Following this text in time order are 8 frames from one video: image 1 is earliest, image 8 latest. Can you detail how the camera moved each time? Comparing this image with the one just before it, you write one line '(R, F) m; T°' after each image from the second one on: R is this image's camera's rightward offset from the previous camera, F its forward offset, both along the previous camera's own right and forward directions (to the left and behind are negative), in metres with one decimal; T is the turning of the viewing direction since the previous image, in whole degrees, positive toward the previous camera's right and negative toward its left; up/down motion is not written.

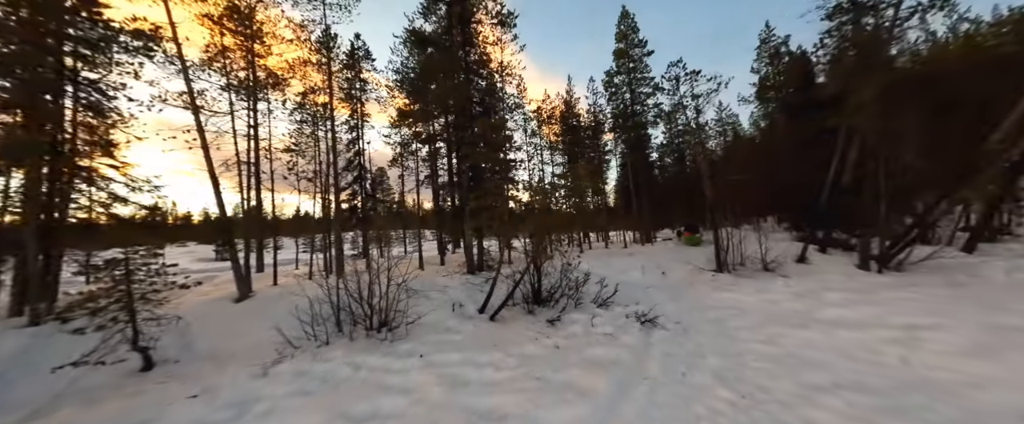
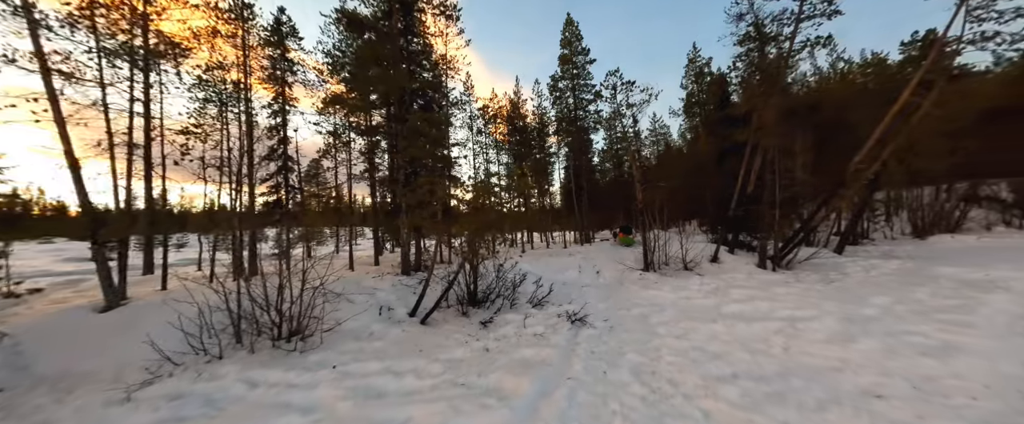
(+0.4, +0.2) m; +9°
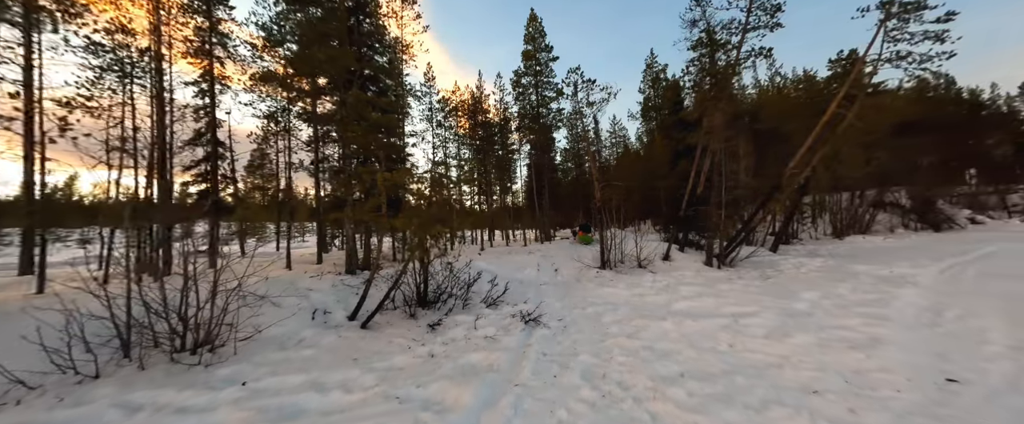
(+0.3, +0.4) m; +6°
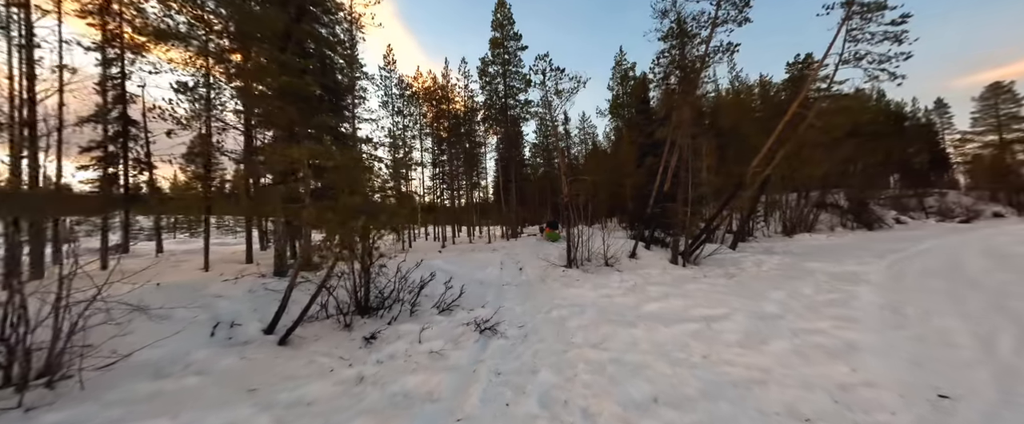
(+0.3, +0.8) m; +5°
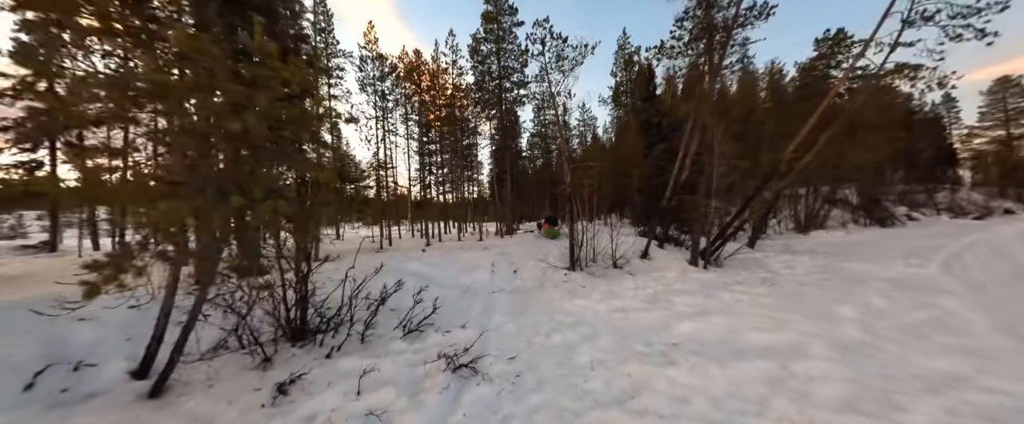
(+0.1, +1.7) m; +1°
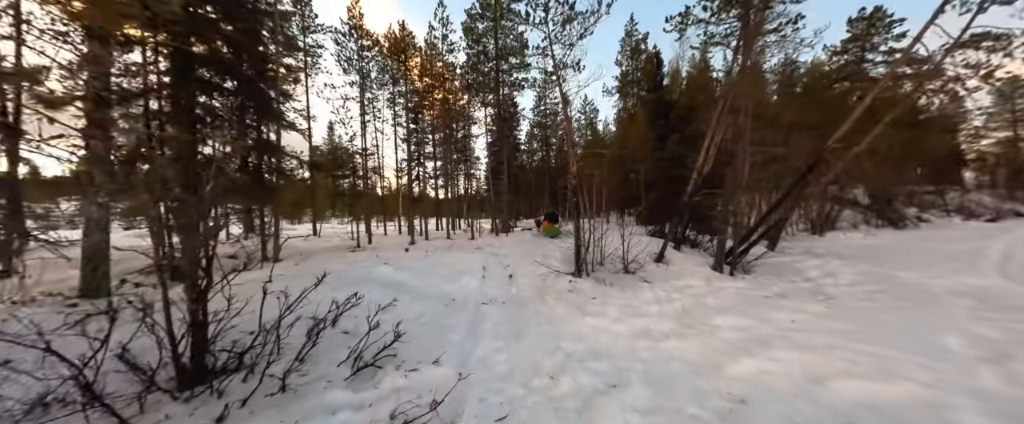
(0.0, +1.5) m; +1°
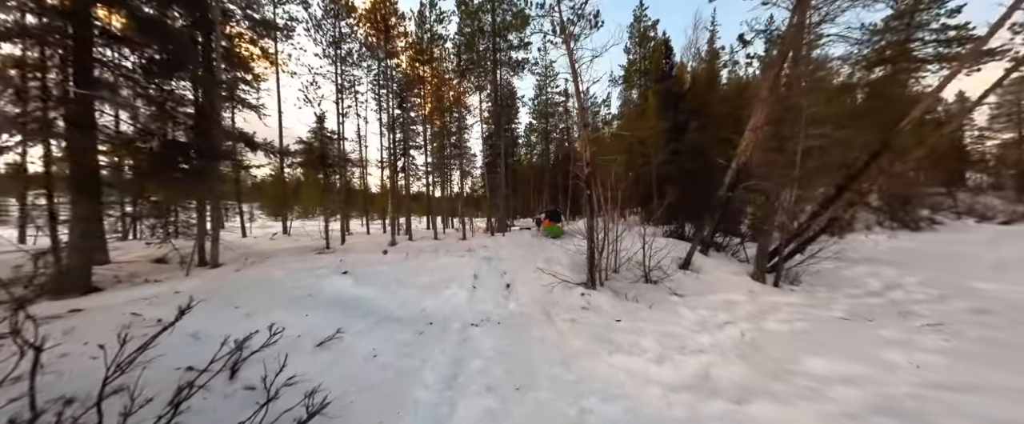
(0.0, +1.6) m; +1°
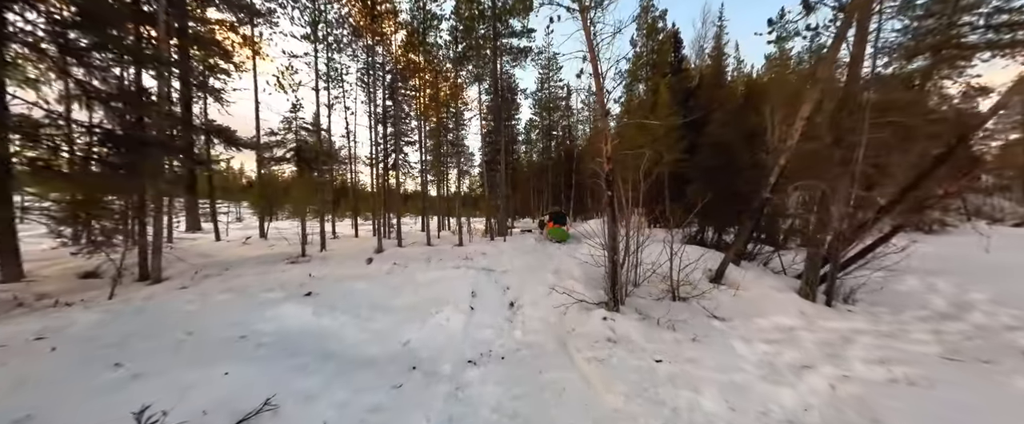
(-0.1, +1.1) m; 0°
